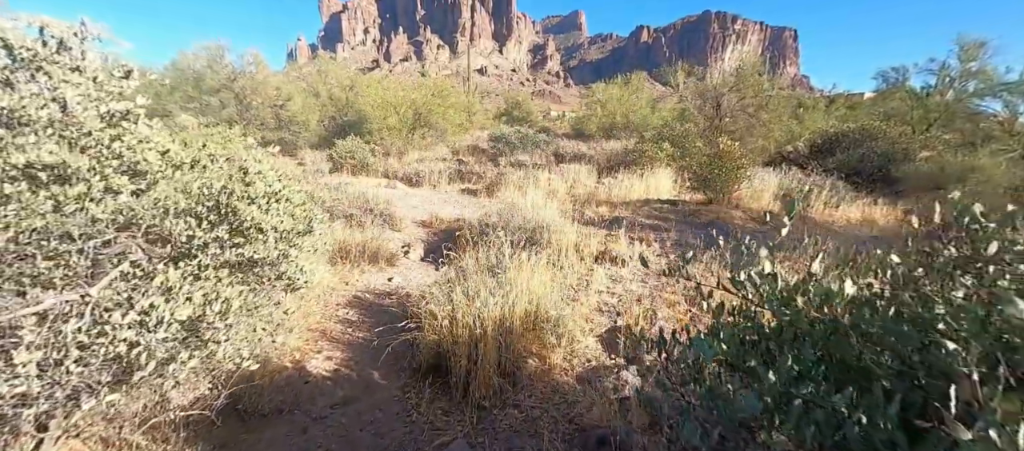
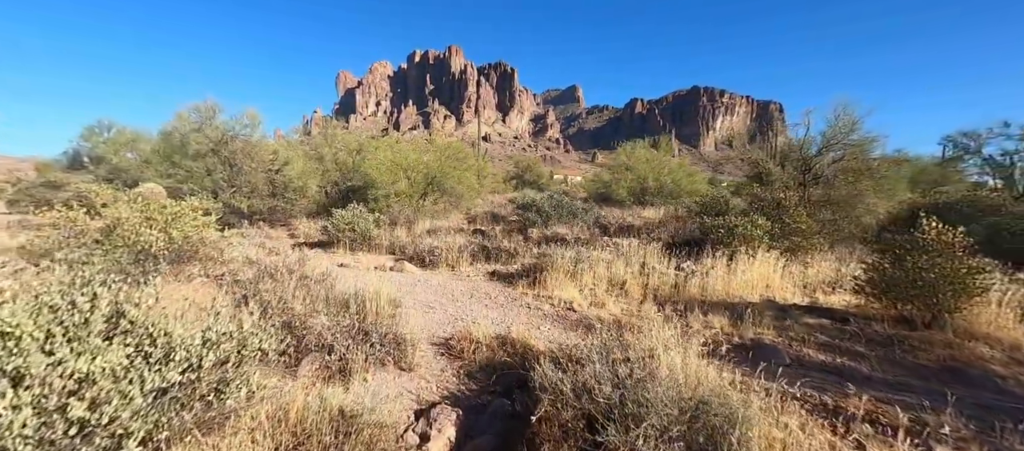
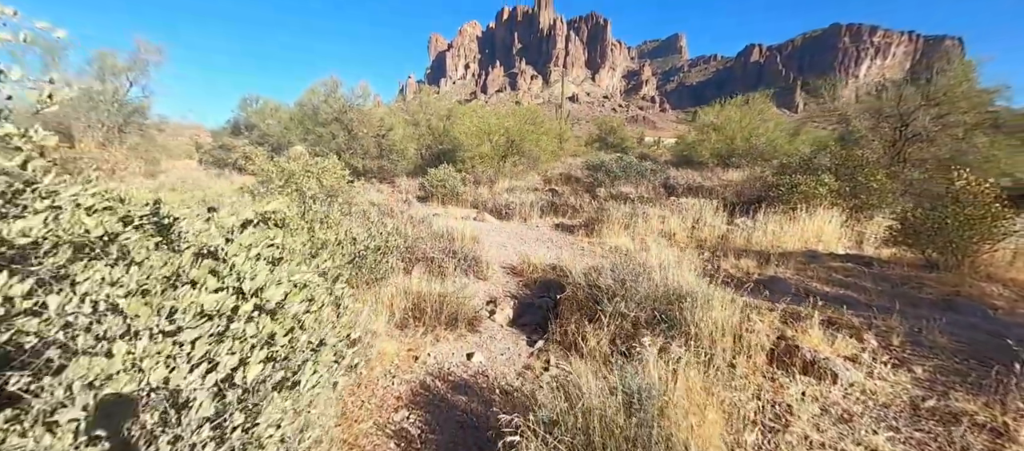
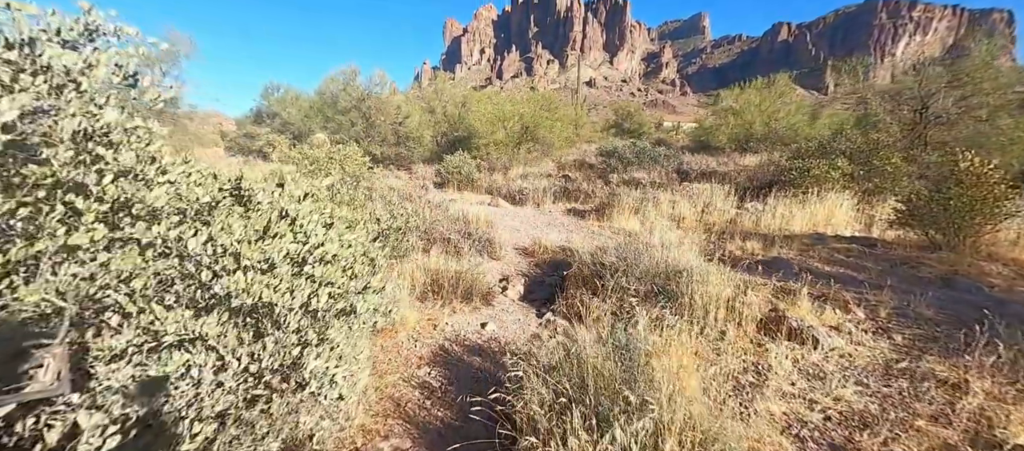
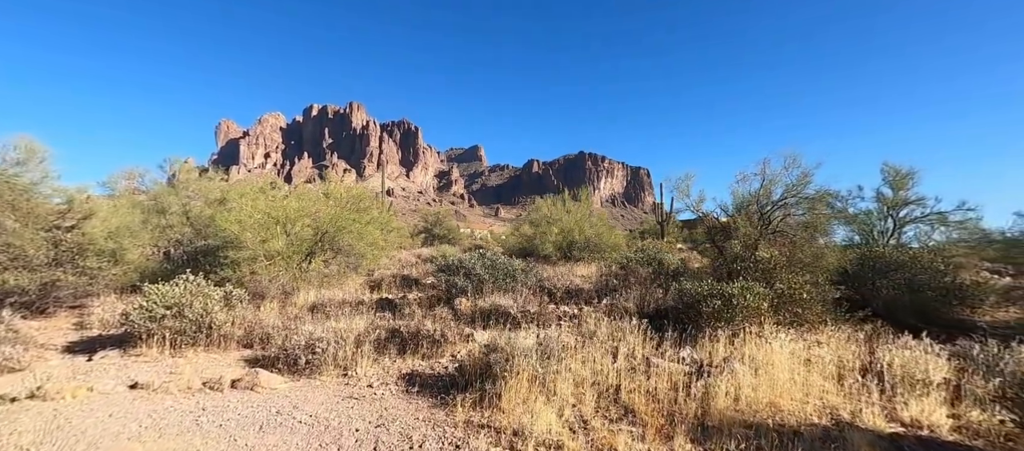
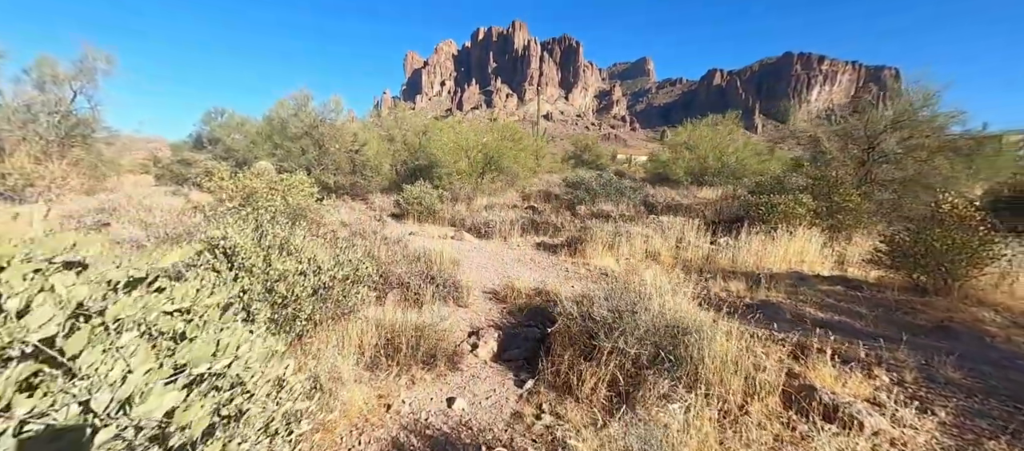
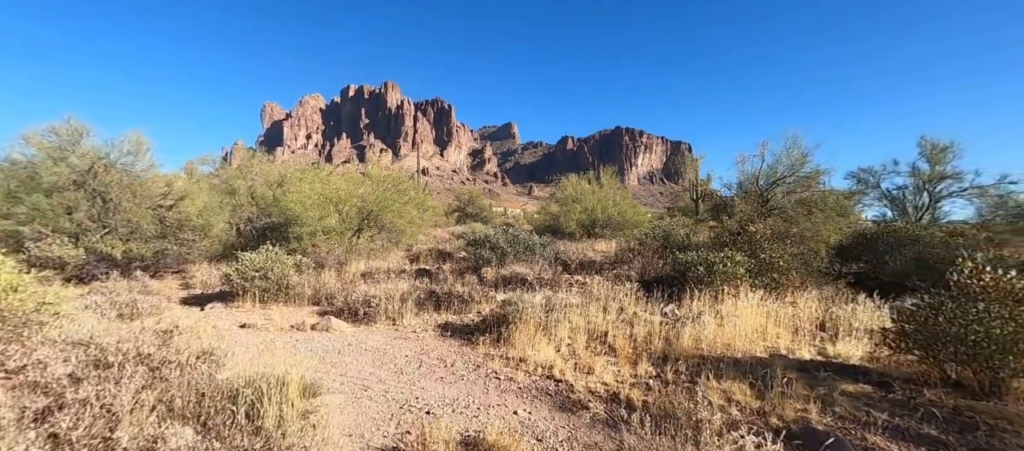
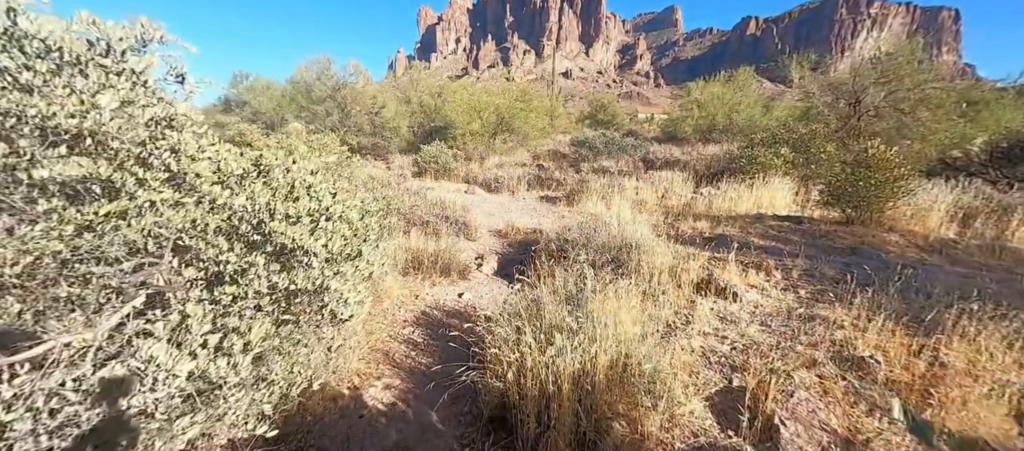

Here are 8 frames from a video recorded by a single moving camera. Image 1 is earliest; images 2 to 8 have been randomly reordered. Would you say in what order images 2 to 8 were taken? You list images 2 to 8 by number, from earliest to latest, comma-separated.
8, 4, 3, 6, 2, 7, 5
